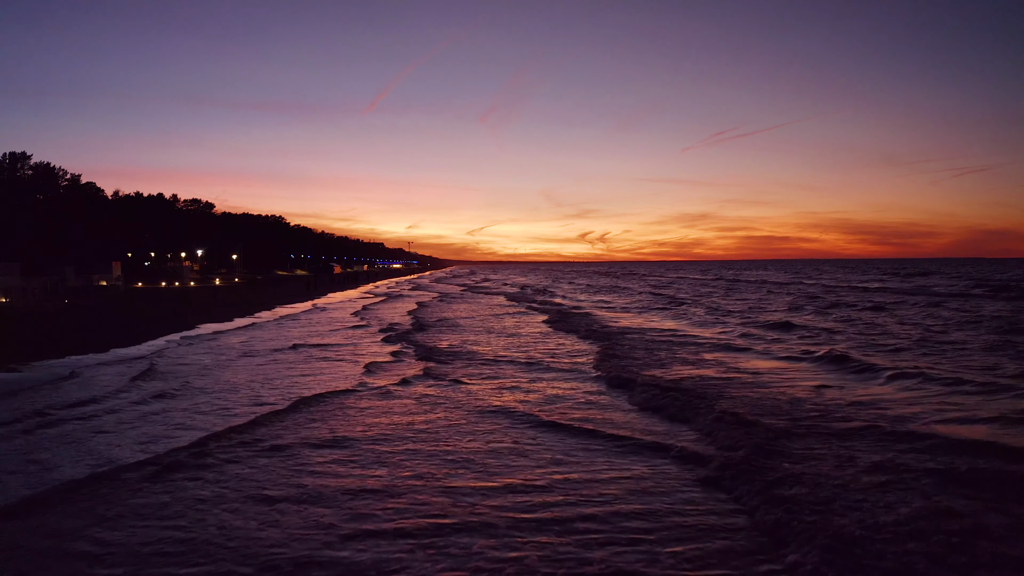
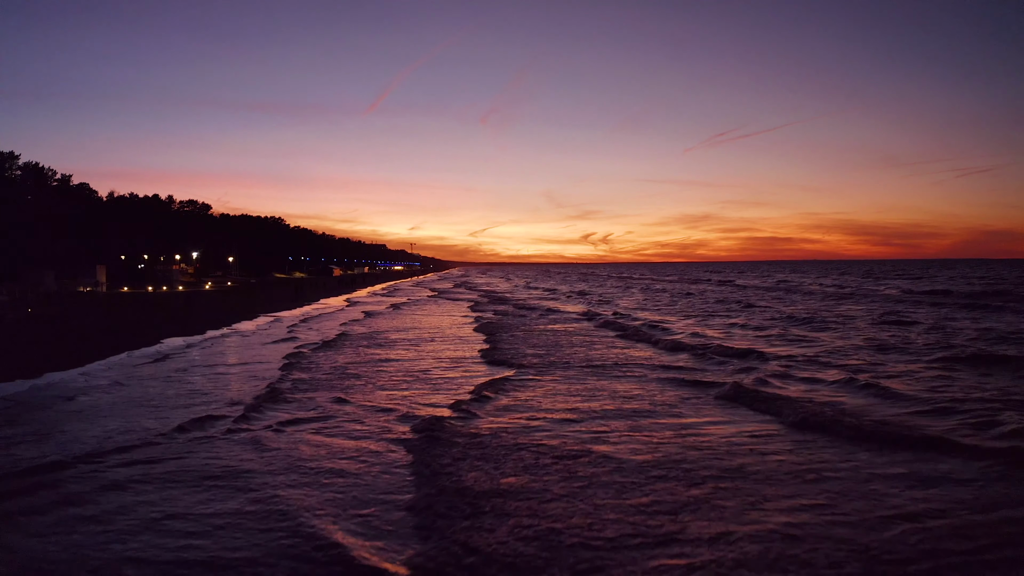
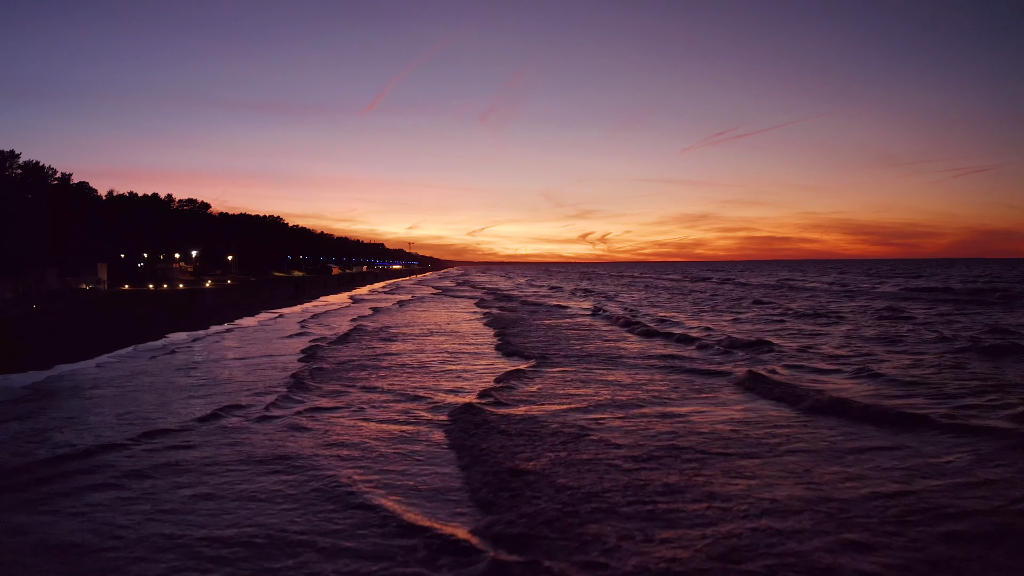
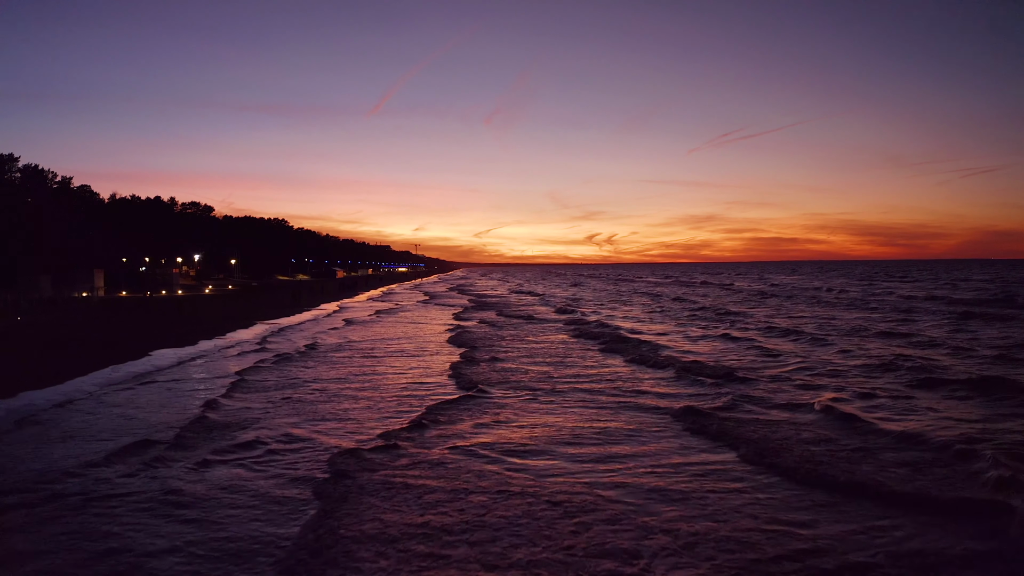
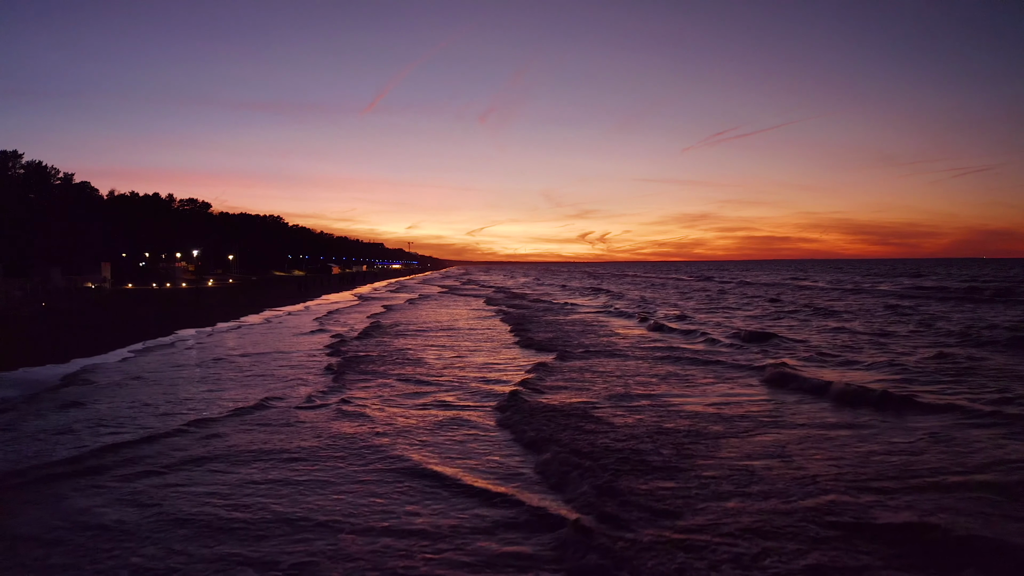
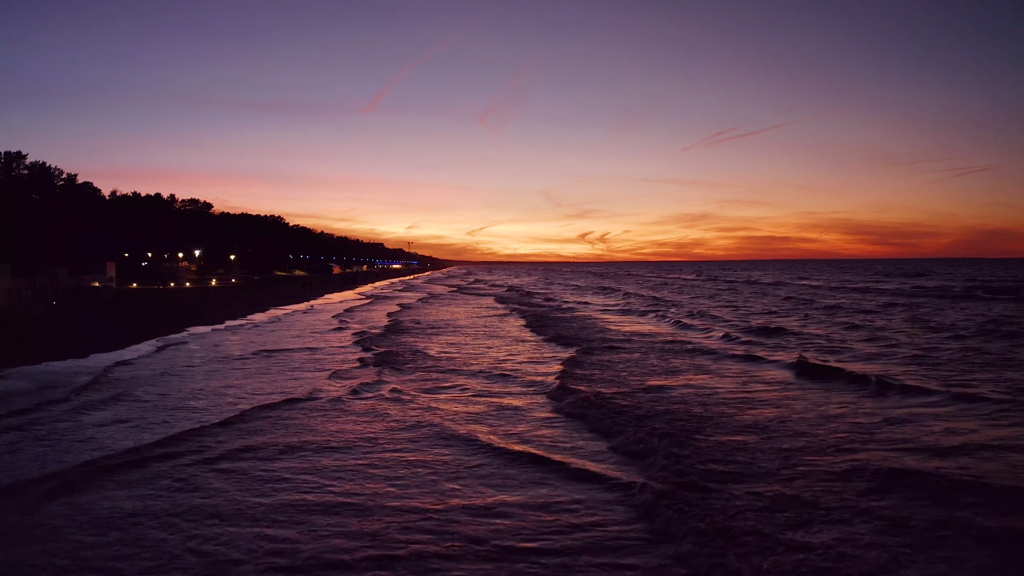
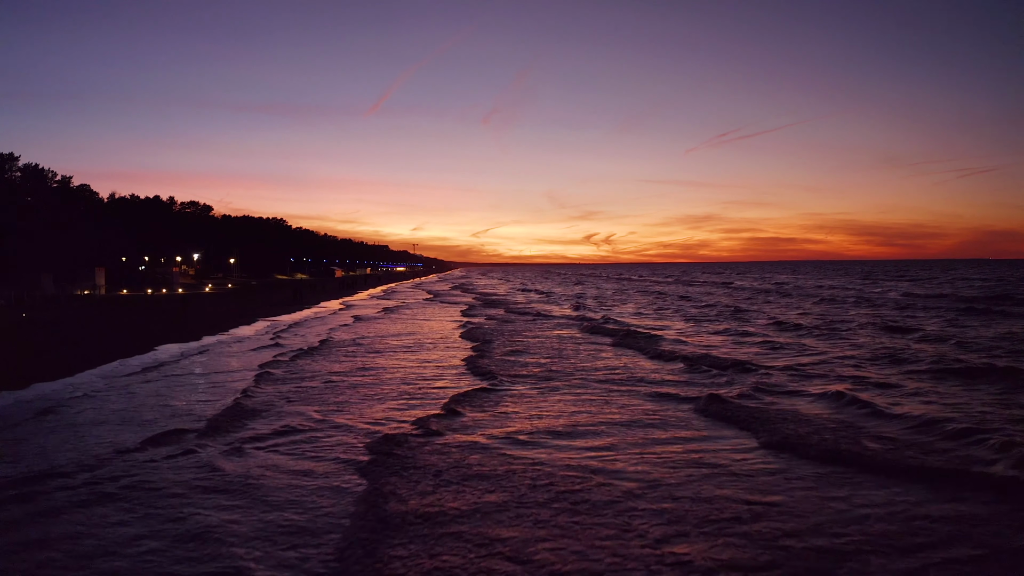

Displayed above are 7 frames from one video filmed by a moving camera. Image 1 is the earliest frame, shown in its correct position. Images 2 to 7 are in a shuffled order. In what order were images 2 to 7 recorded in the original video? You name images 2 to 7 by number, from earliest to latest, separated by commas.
6, 5, 3, 2, 7, 4
